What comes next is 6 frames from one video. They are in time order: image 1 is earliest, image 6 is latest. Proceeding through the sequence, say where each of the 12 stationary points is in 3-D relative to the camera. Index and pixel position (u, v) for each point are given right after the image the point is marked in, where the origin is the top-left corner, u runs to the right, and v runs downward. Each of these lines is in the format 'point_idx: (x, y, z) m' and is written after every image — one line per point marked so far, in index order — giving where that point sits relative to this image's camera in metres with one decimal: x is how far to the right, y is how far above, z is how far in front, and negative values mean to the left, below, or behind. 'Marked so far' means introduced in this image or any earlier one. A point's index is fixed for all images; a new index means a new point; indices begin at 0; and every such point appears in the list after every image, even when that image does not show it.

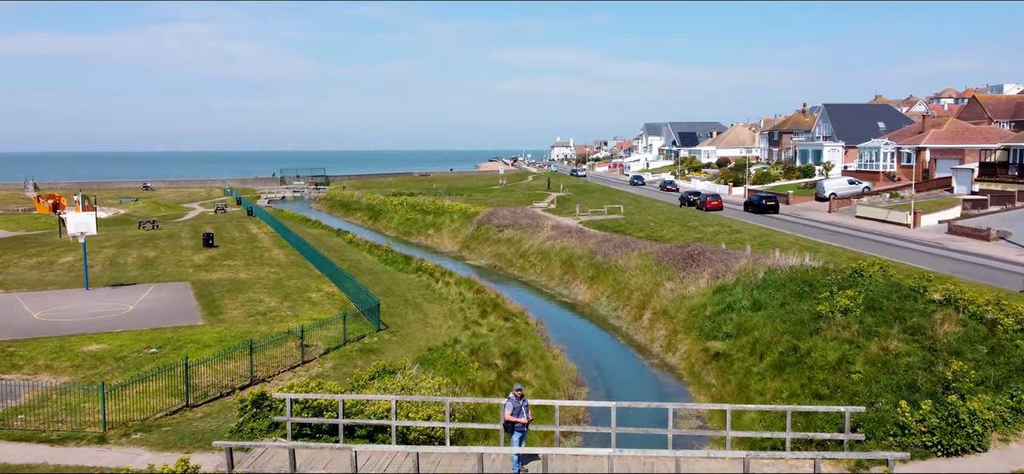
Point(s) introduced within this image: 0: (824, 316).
0: (+5.2, -1.3, +19.8) m
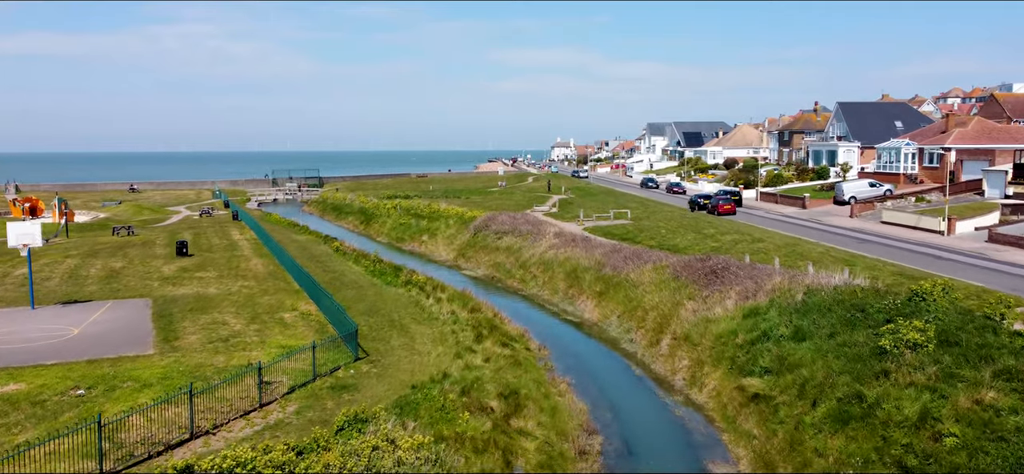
0: (+5.2, -1.6, +16.3) m
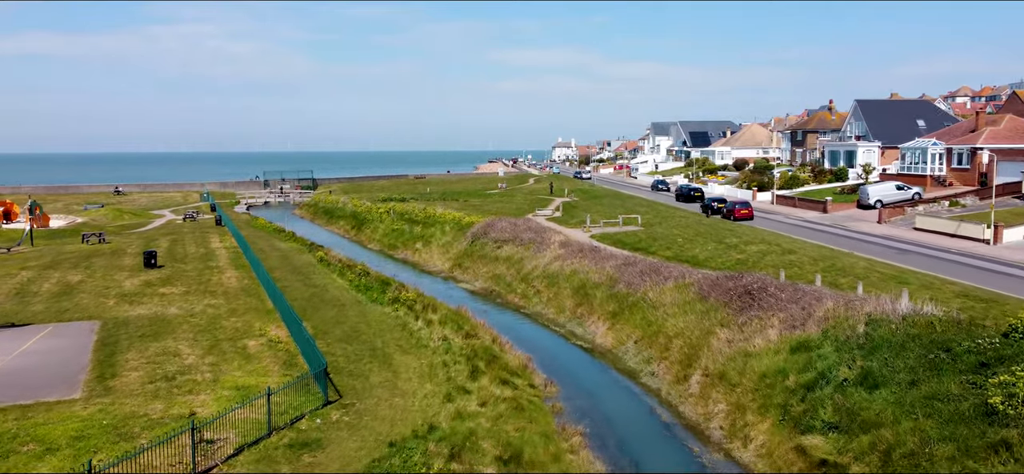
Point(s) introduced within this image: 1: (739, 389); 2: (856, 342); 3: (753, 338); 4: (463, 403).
0: (+5.2, -1.9, +12.6) m
1: (+3.5, -2.3, +18.2) m
2: (+5.1, -1.5, +17.4) m
3: (+4.0, -1.7, +19.7) m
4: (-0.7, -2.6, +18.3) m
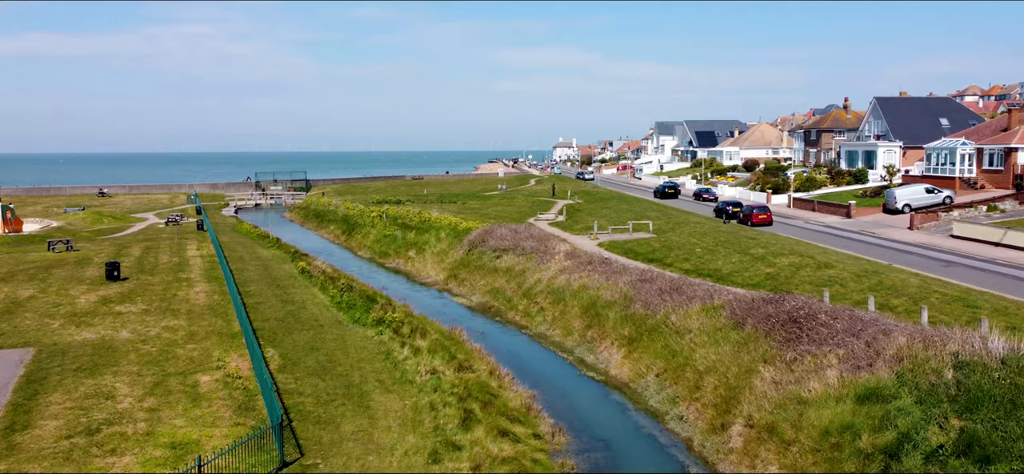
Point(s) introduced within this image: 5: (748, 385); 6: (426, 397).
0: (+5.2, -2.2, +9.0) m
1: (+3.5, -2.6, +14.6) m
2: (+5.1, -1.8, +13.9) m
3: (+4.0, -1.9, +16.1) m
4: (-0.7, -2.8, +14.8) m
5: (+3.4, -2.2, +17.3) m
6: (-1.4, -2.6, +18.9) m
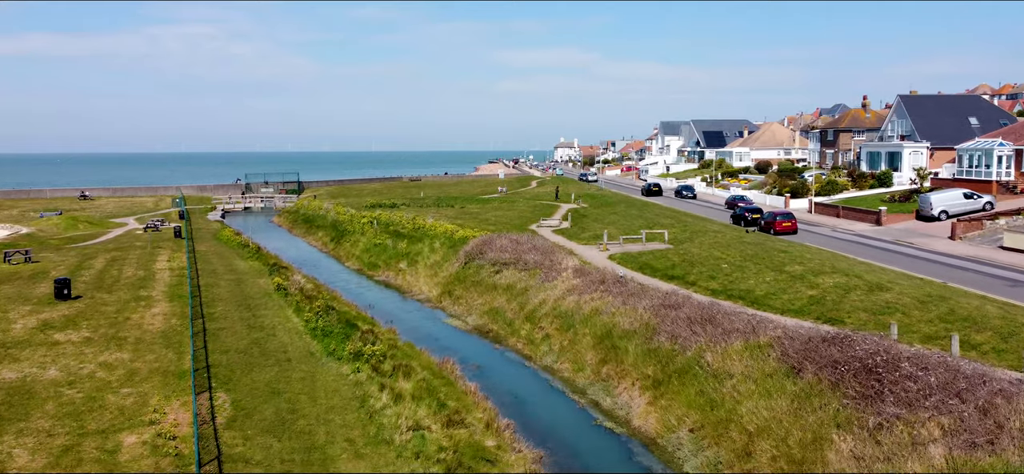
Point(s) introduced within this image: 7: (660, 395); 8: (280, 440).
0: (+5.2, -2.5, +5.1) m
1: (+3.5, -2.9, +10.7) m
2: (+5.1, -2.2, +10.0) m
3: (+4.1, -2.3, +12.2) m
4: (-0.7, -3.2, +10.9) m
5: (+3.4, -2.5, +13.4) m
6: (-1.4, -2.9, +15.0) m
7: (+2.3, -2.5, +18.6) m
8: (-3.2, -2.8, +16.2) m
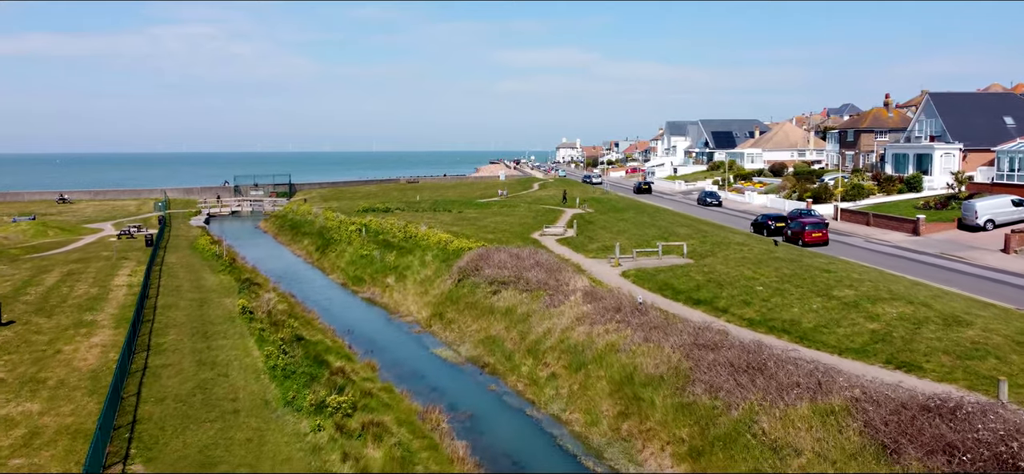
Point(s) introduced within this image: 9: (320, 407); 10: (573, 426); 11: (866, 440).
0: (+5.2, -2.9, +1.0) m
1: (+3.5, -3.3, +6.6) m
2: (+5.1, -2.5, +5.8) m
3: (+4.0, -2.7, +8.1) m
4: (-0.7, -3.5, +6.7) m
5: (+3.4, -2.9, +9.2) m
6: (-1.4, -3.3, +10.9) m
7: (+2.3, -2.9, +14.5) m
8: (-3.2, -3.1, +12.1) m
9: (-2.9, -2.6, +18.0) m
10: (+1.0, -2.9, +18.4) m
11: (+3.8, -2.1, +12.6) m
